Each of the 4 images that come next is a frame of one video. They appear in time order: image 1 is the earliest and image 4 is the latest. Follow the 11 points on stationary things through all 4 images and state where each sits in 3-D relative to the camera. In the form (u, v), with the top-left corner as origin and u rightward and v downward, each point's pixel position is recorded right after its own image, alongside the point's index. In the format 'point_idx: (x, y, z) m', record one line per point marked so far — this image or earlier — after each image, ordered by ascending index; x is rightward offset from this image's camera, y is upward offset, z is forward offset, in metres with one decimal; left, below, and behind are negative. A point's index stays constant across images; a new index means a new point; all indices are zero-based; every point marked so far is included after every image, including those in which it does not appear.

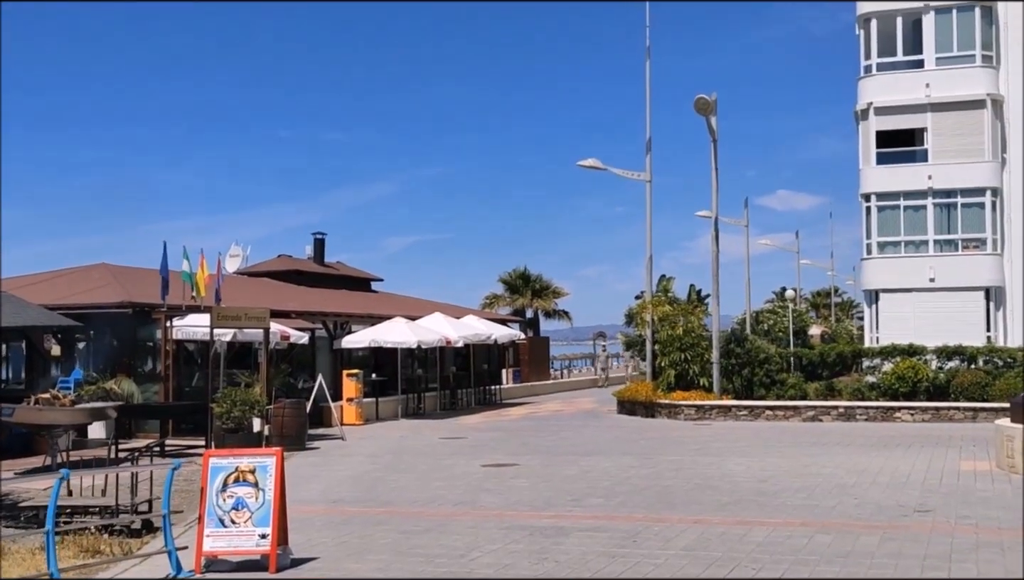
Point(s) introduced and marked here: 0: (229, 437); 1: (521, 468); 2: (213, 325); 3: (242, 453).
0: (-4.9, -2.5, +17.8) m
1: (+0.1, -2.7, +15.8) m
2: (-5.5, -0.6, +19.0) m
3: (-2.4, -1.4, +9.1) m
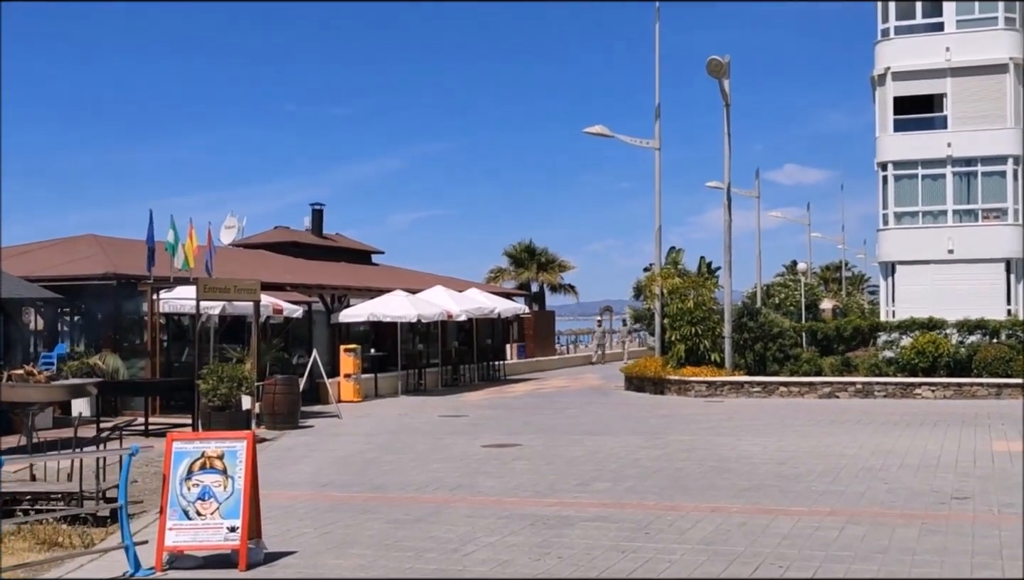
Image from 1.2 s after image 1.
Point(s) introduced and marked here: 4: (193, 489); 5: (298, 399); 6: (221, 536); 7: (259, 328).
0: (-4.8, -2.1, +16.9) m
1: (+0.2, -2.3, +14.8) m
2: (-5.5, -0.1, +18.1) m
3: (-2.4, -1.2, +8.2) m
4: (-2.5, -1.5, +8.0) m
5: (-3.9, -2.0, +18.8) m
6: (-2.2, -1.9, +7.9) m
7: (-4.8, -0.7, +19.7) m
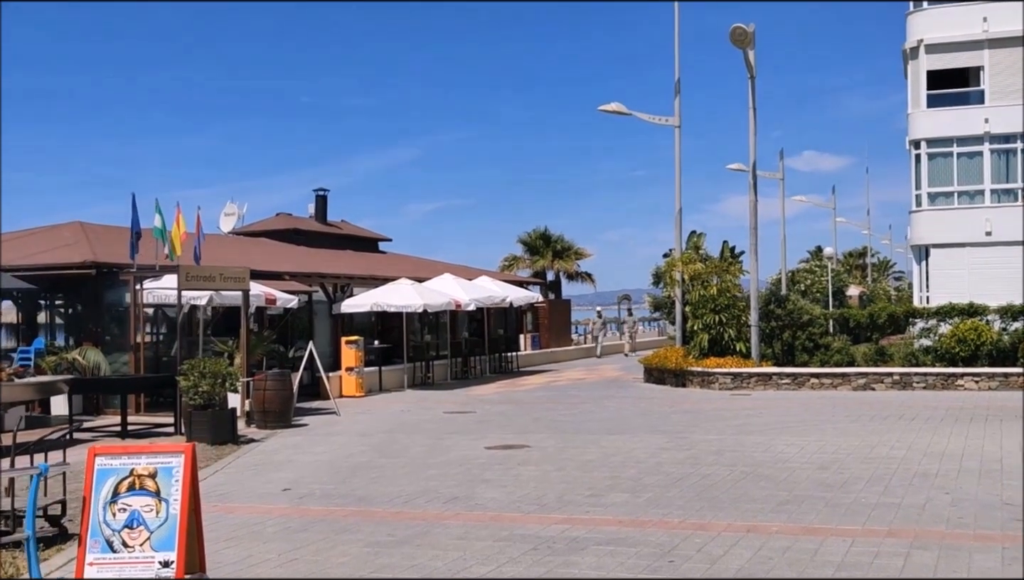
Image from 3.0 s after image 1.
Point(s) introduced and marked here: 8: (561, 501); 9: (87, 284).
0: (-4.7, -1.9, +15.5) m
1: (+0.3, -2.1, +13.4) m
2: (-5.3, 0.0, +16.7) m
3: (-2.4, -1.0, +6.7) m
4: (-2.5, -1.4, +6.6) m
5: (-3.7, -1.8, +17.4) m
6: (-2.3, -1.8, +6.5) m
7: (-4.7, -0.5, +18.3) m
8: (+0.5, -2.0, +10.0) m
9: (-7.7, +0.1, +18.9) m
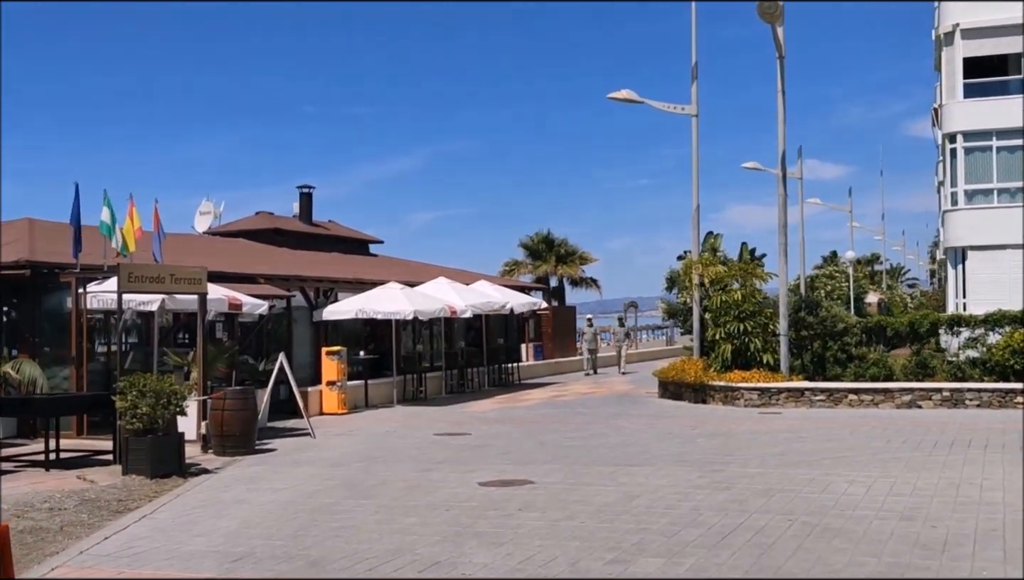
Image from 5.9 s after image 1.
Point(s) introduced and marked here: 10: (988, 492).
0: (-4.7, -1.9, +13.0) m
1: (+0.3, -2.1, +10.9) m
2: (-5.3, 0.0, +14.2) m
3: (-2.4, -1.0, +4.3) m
4: (-2.5, -1.4, +4.2) m
5: (-3.7, -1.8, +14.9) m
6: (-2.3, -1.7, +4.0) m
7: (-4.7, -0.6, +15.9) m
8: (+0.5, -2.0, +7.5) m
9: (-7.7, 0.0, +16.4) m
10: (+4.6, -2.0, +10.0) m
